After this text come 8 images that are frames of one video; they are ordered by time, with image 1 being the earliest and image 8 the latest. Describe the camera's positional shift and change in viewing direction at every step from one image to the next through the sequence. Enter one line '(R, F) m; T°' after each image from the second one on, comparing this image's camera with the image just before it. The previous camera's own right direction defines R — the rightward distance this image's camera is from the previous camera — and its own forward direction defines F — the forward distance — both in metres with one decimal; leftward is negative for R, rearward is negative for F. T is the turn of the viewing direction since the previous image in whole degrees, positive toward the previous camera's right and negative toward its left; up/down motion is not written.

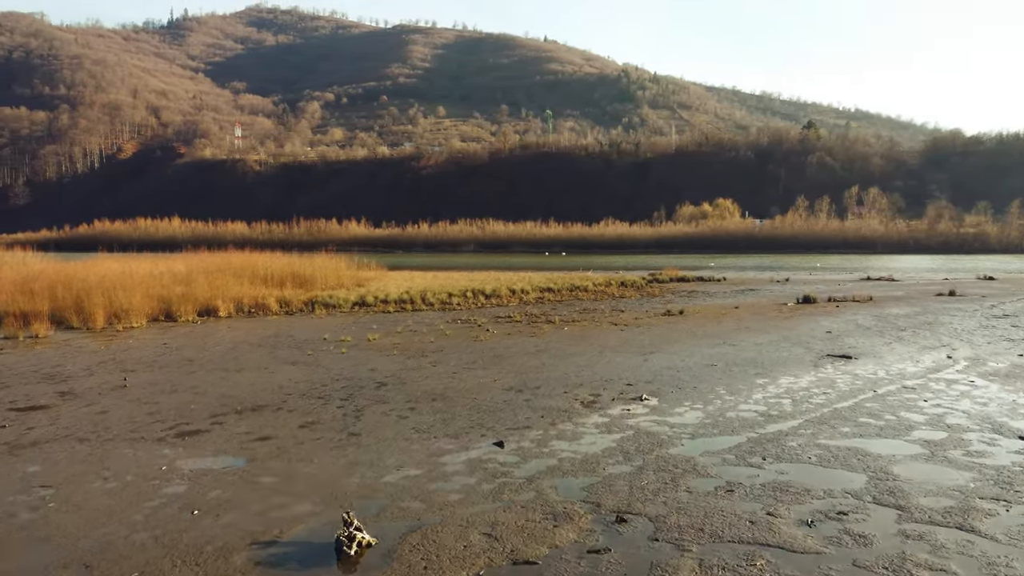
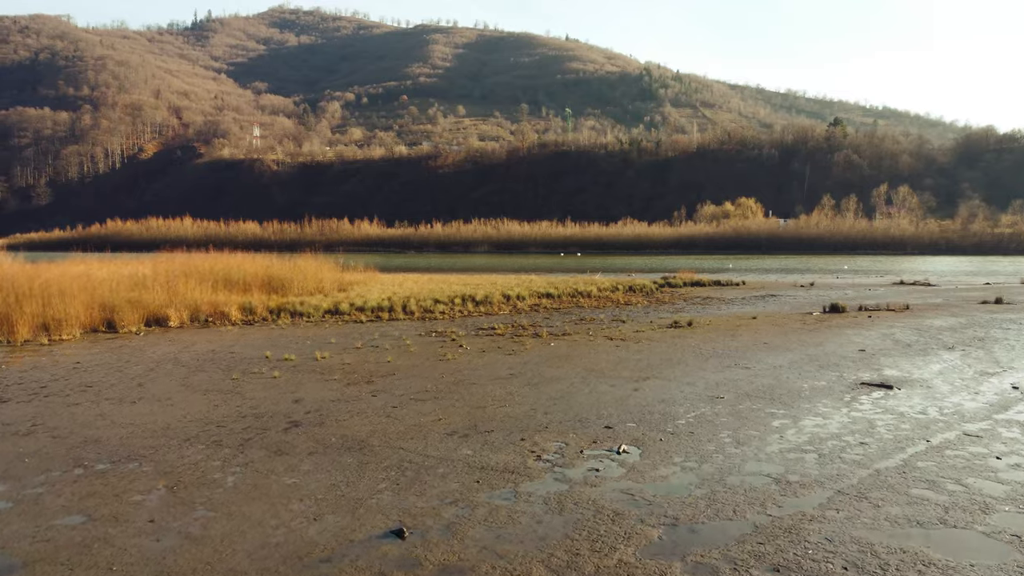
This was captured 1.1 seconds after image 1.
(+0.8, +2.4) m; -2°
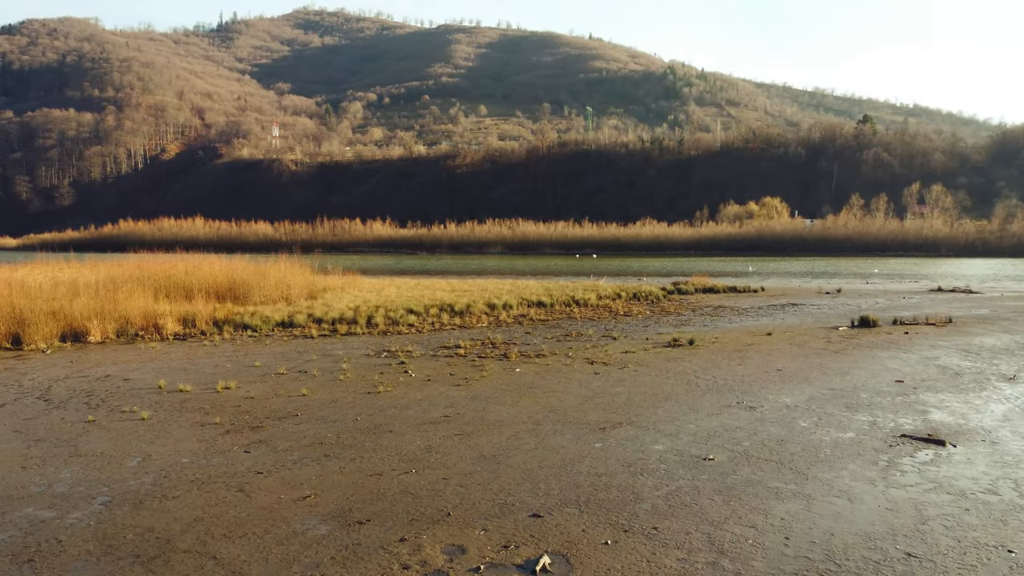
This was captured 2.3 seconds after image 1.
(+1.1, +2.6) m; -2°
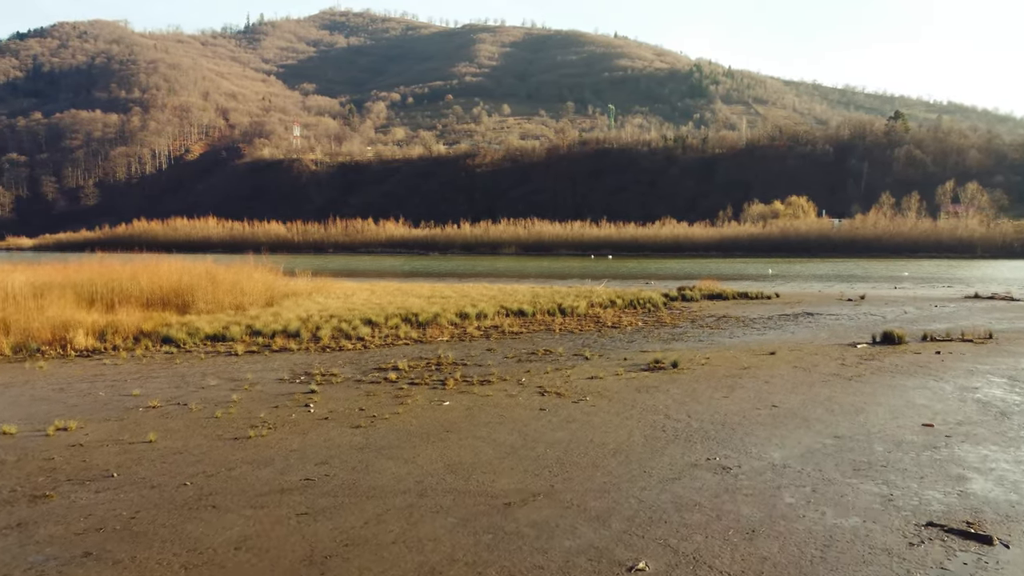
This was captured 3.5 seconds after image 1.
(+1.3, +2.4) m; -2°
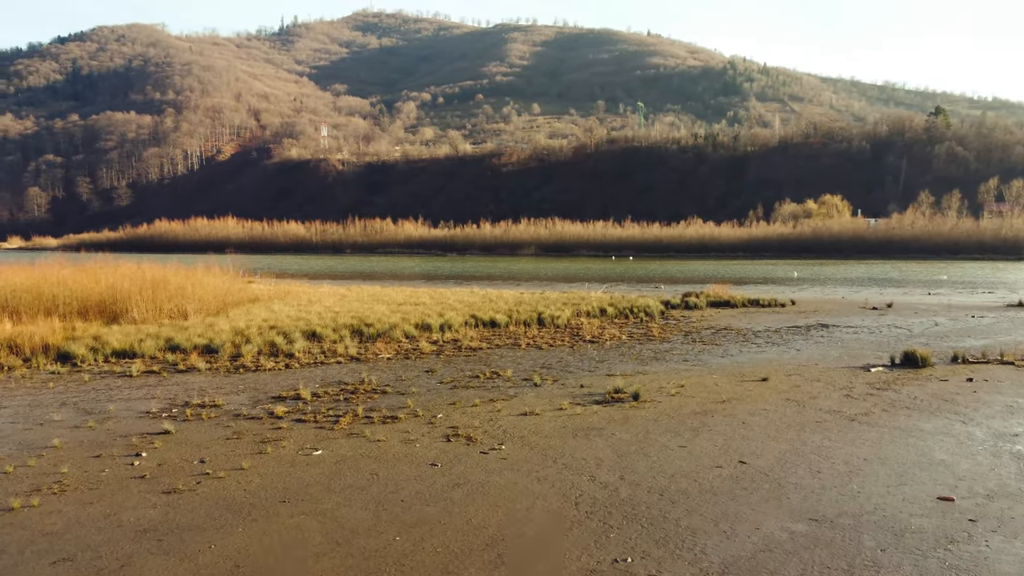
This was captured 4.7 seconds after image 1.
(+1.4, +2.3) m; -2°
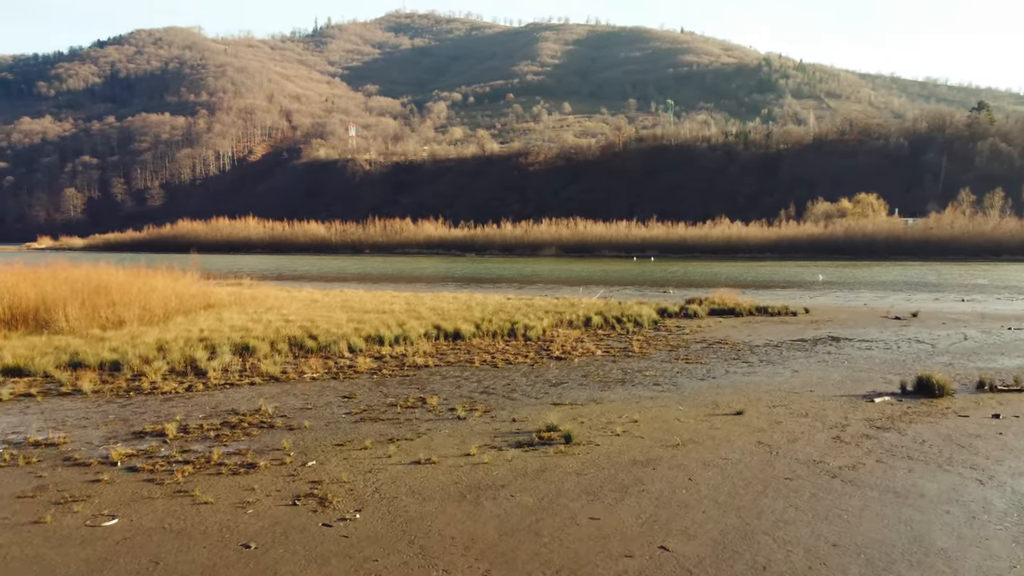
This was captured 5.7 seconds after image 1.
(+1.4, +1.9) m; -2°
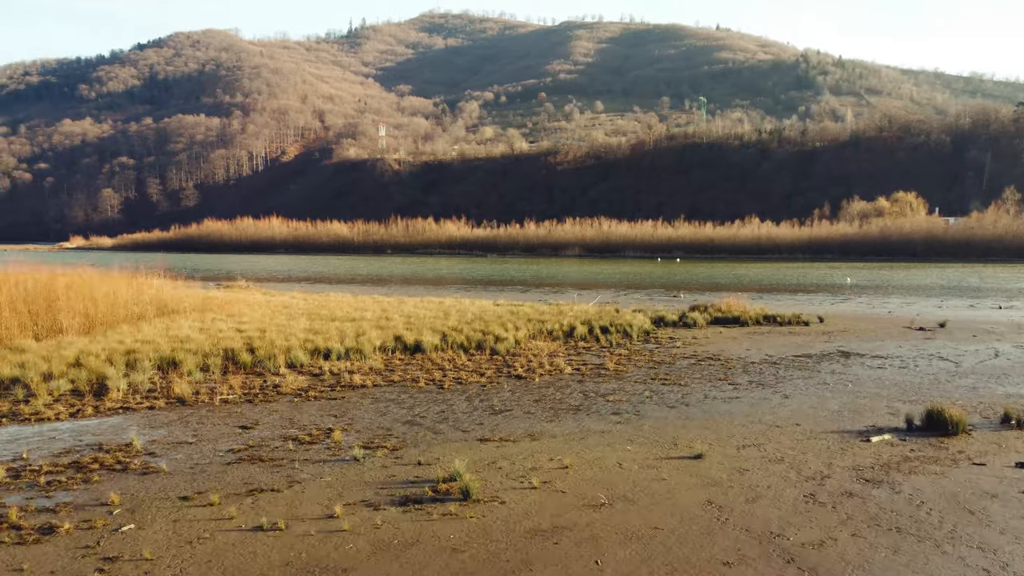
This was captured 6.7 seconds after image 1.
(+1.2, +1.7) m; -3°
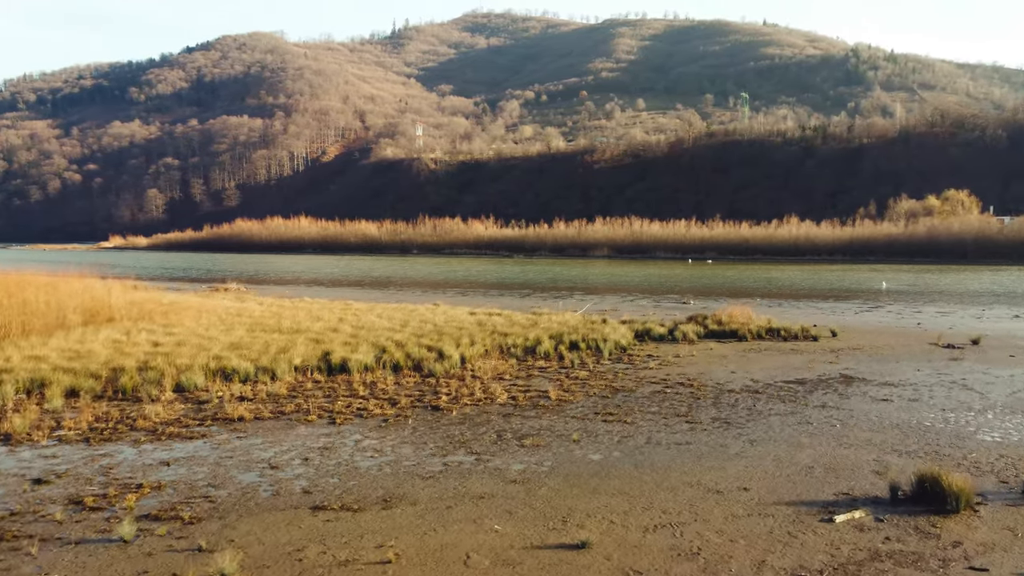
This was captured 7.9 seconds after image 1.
(+1.6, +2.1) m; -3°
